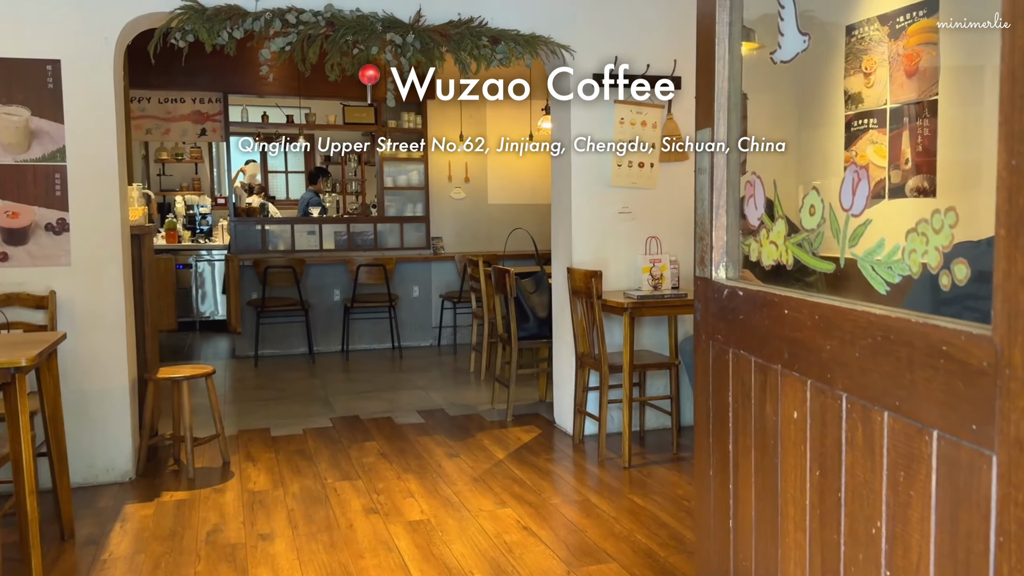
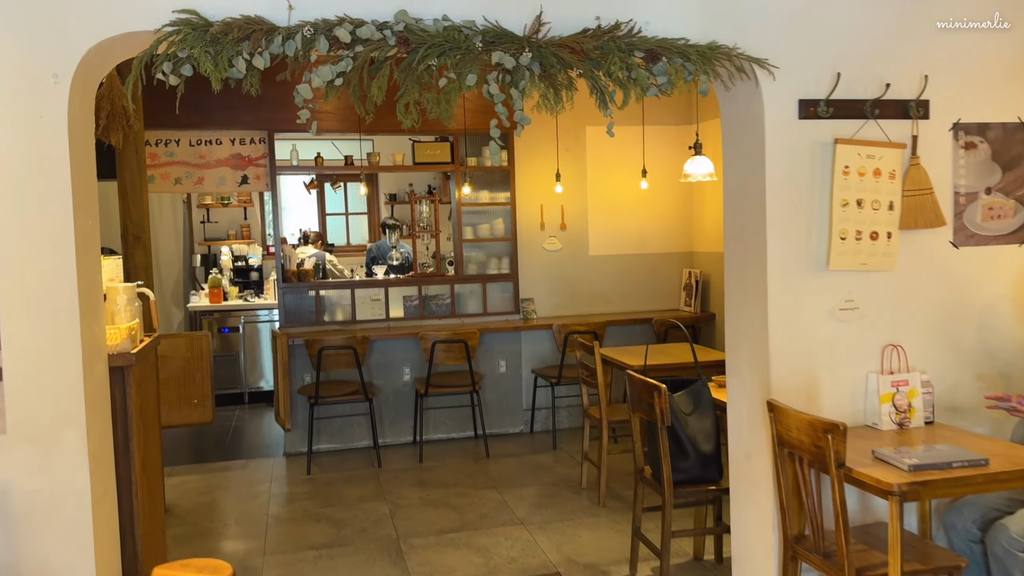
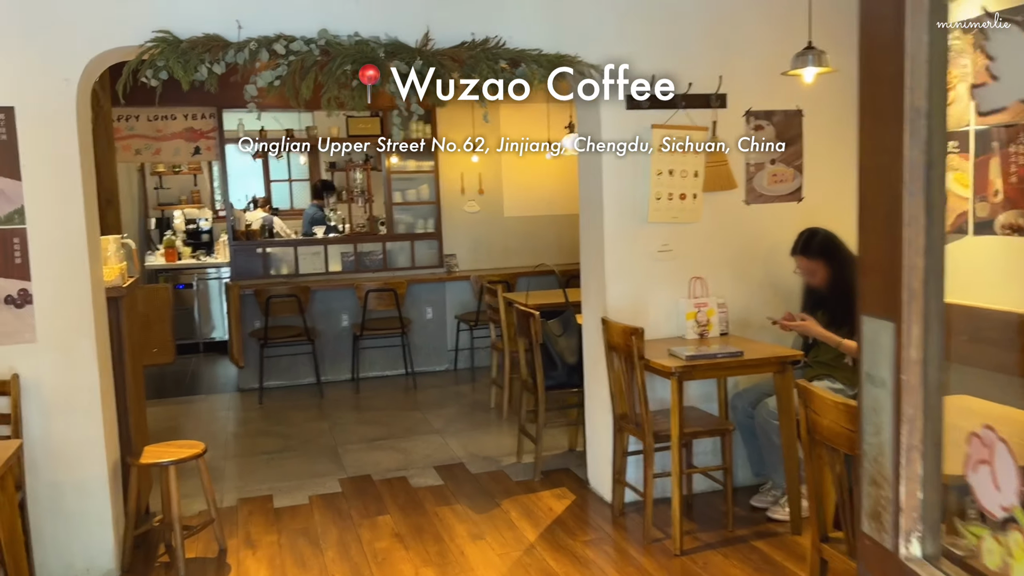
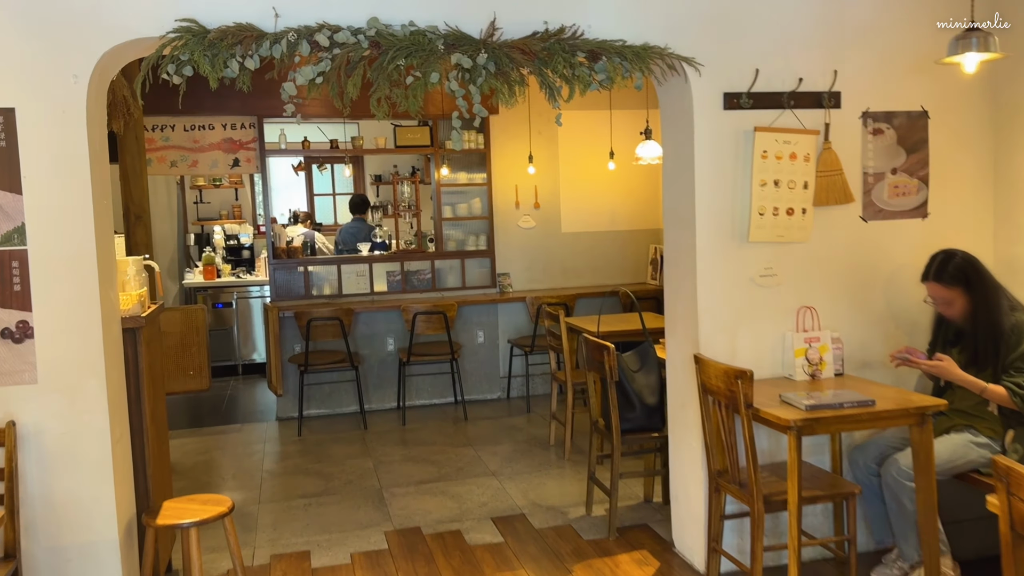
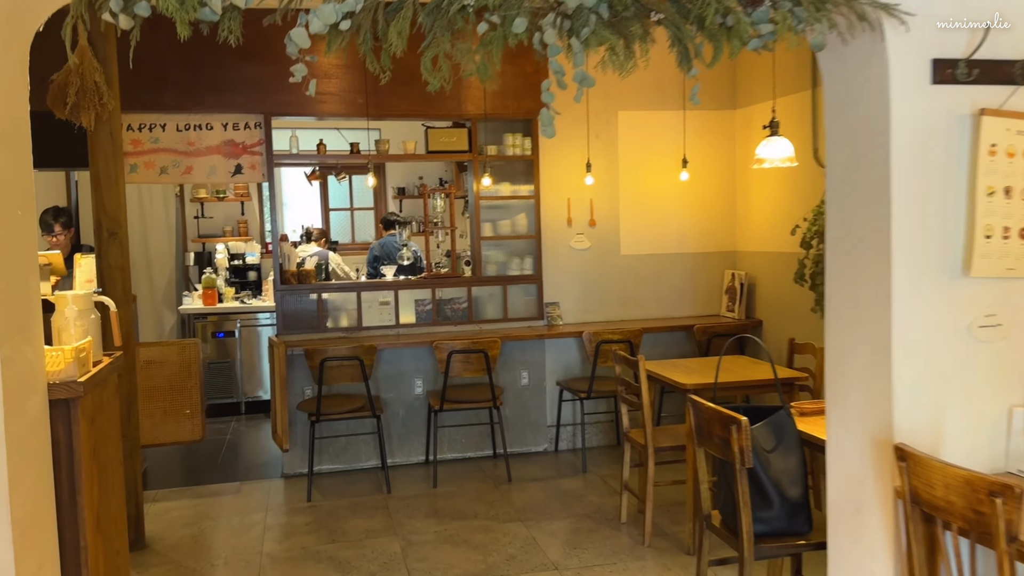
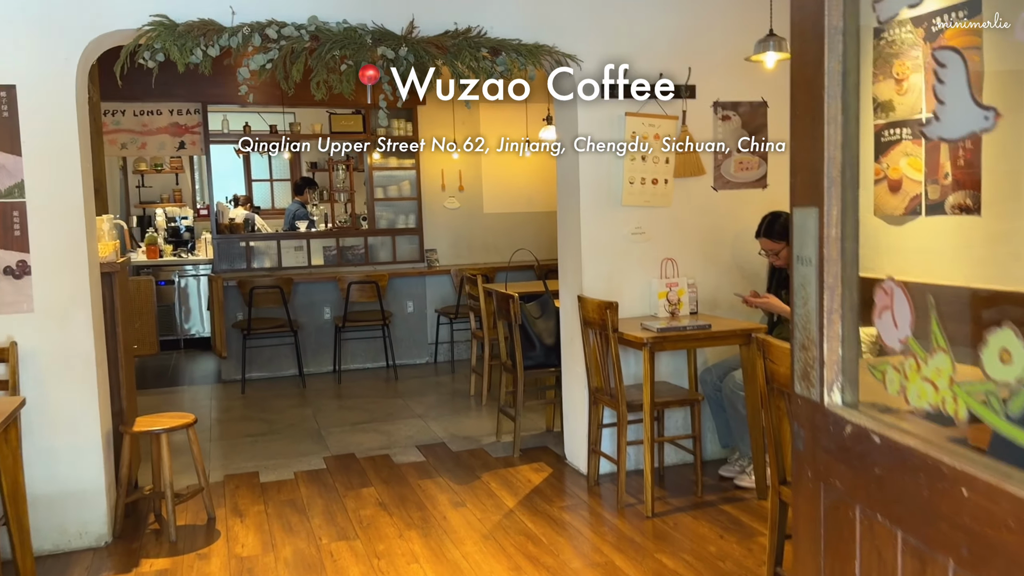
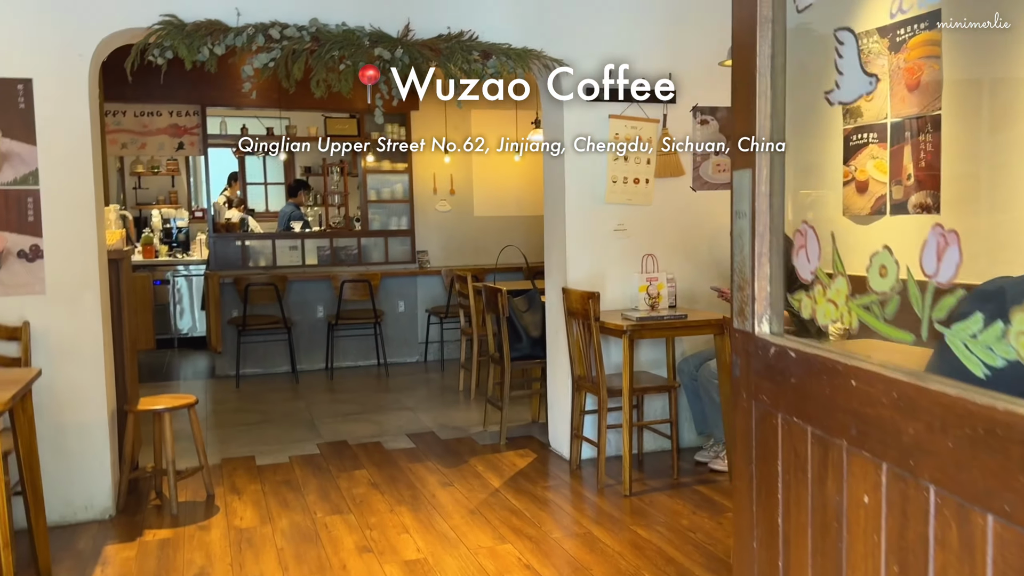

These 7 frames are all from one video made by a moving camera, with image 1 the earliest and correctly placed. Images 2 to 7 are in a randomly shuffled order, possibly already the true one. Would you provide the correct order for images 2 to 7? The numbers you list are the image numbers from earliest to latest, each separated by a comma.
7, 6, 3, 4, 2, 5
